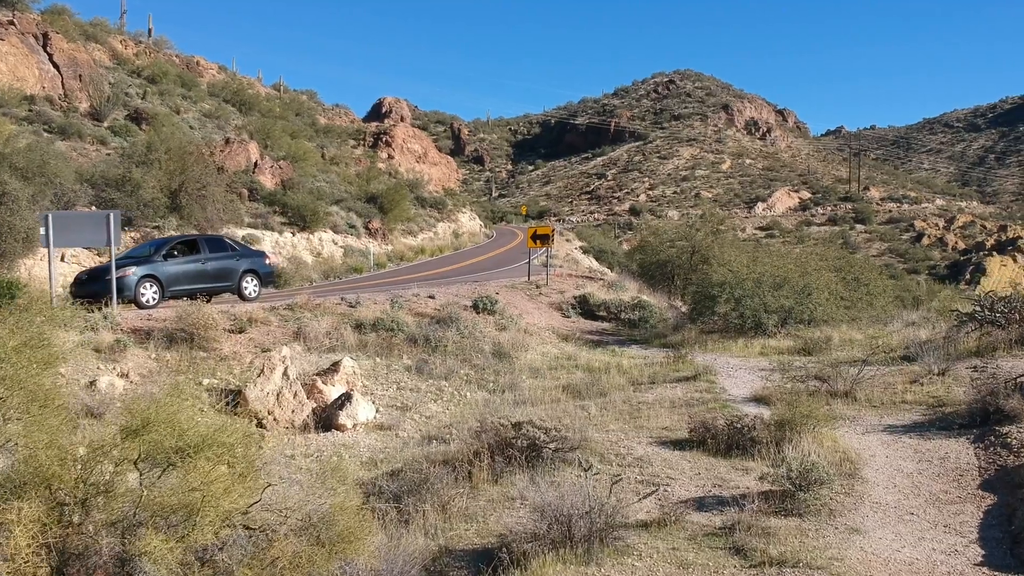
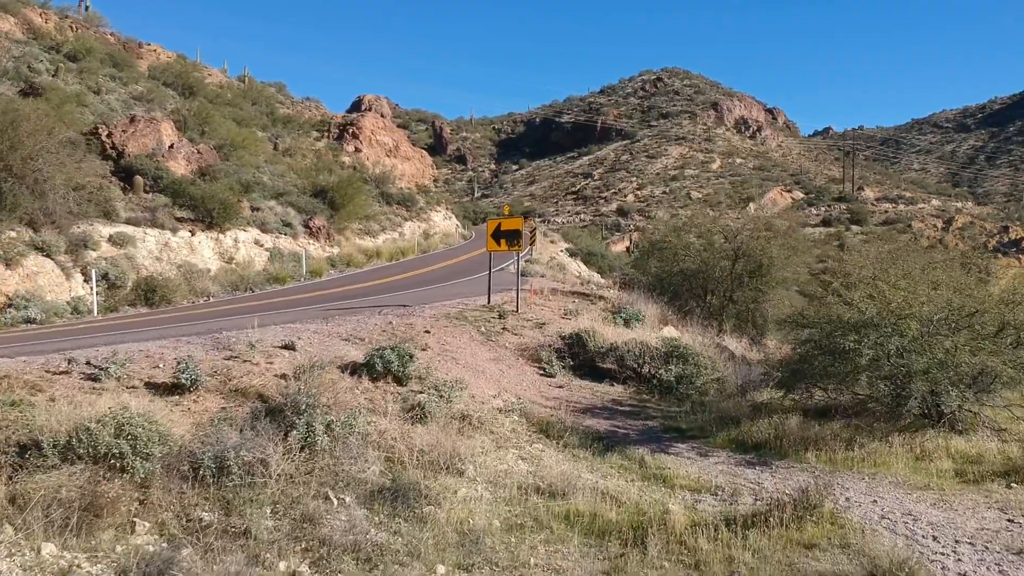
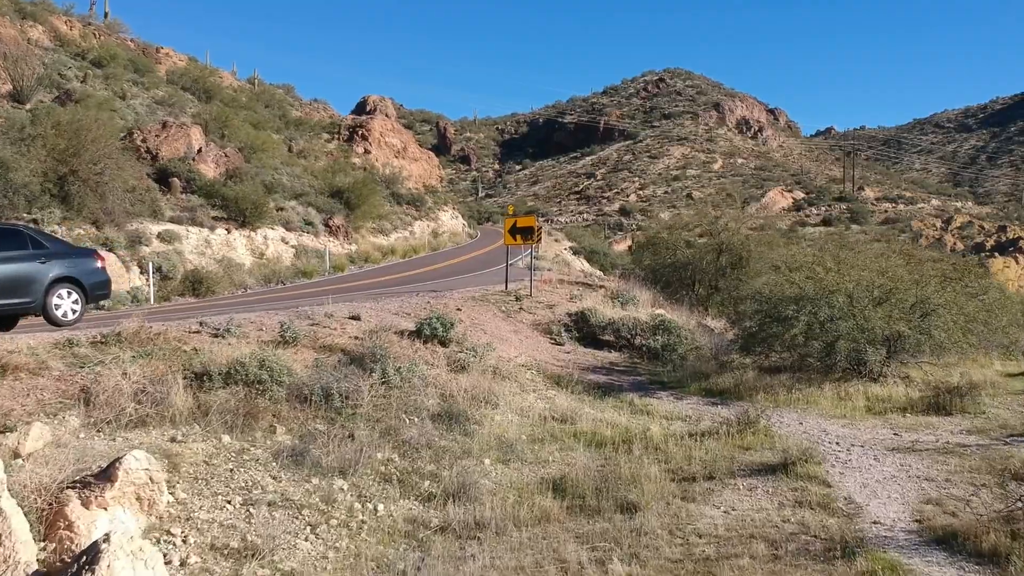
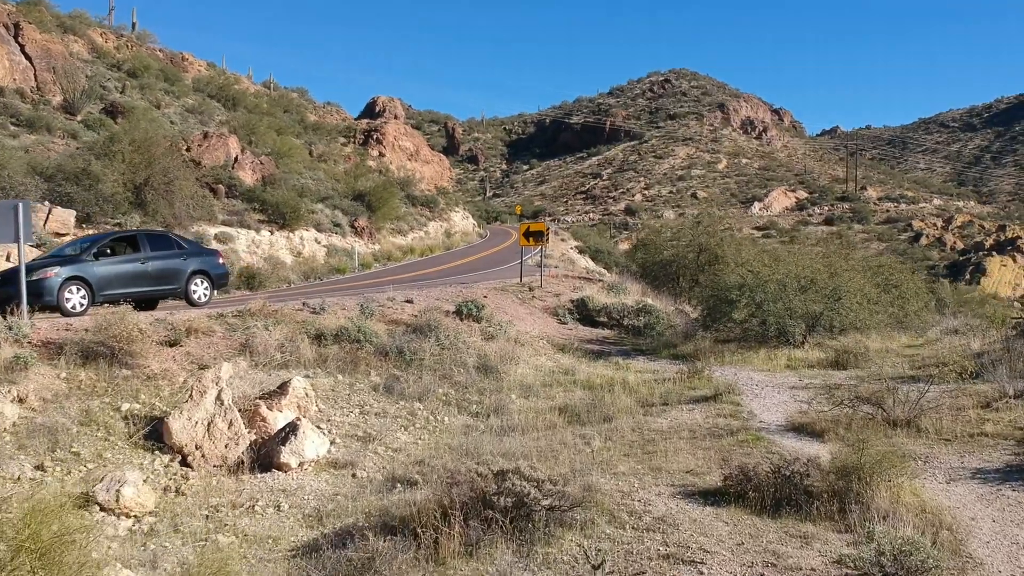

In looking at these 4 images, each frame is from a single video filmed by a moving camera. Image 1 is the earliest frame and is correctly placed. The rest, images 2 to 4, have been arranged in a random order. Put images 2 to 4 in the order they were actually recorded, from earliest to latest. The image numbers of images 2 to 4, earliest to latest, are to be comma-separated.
4, 3, 2
